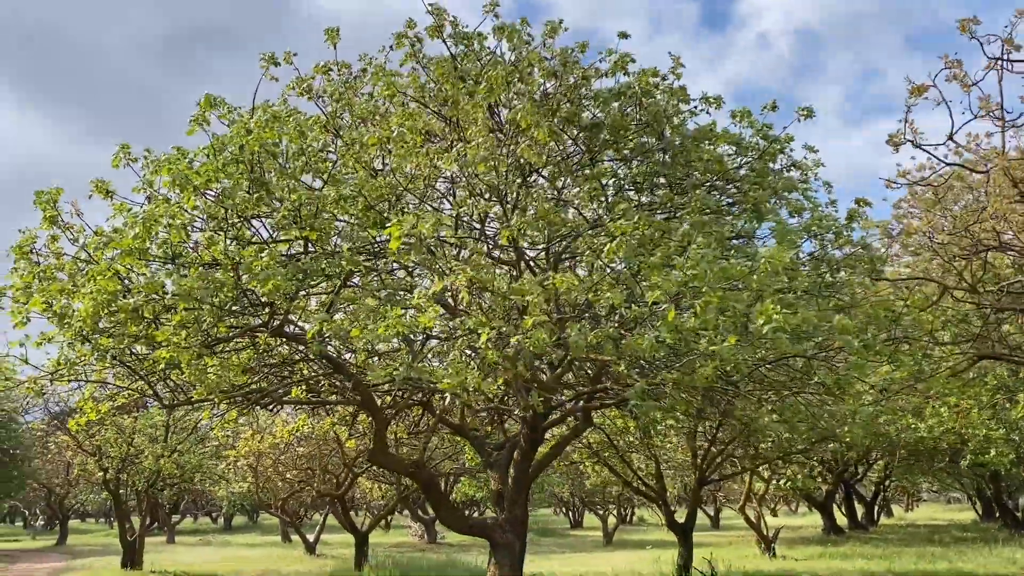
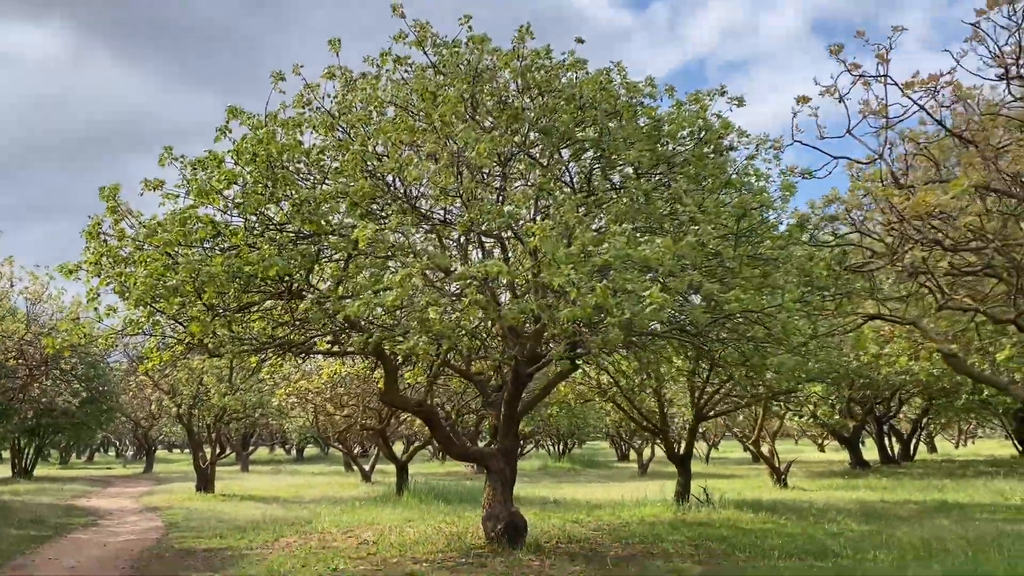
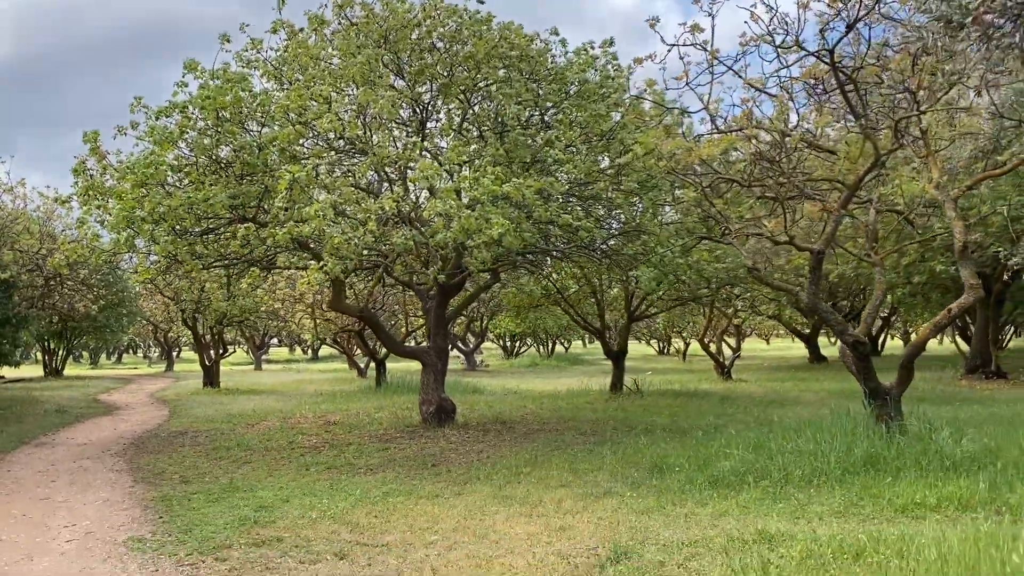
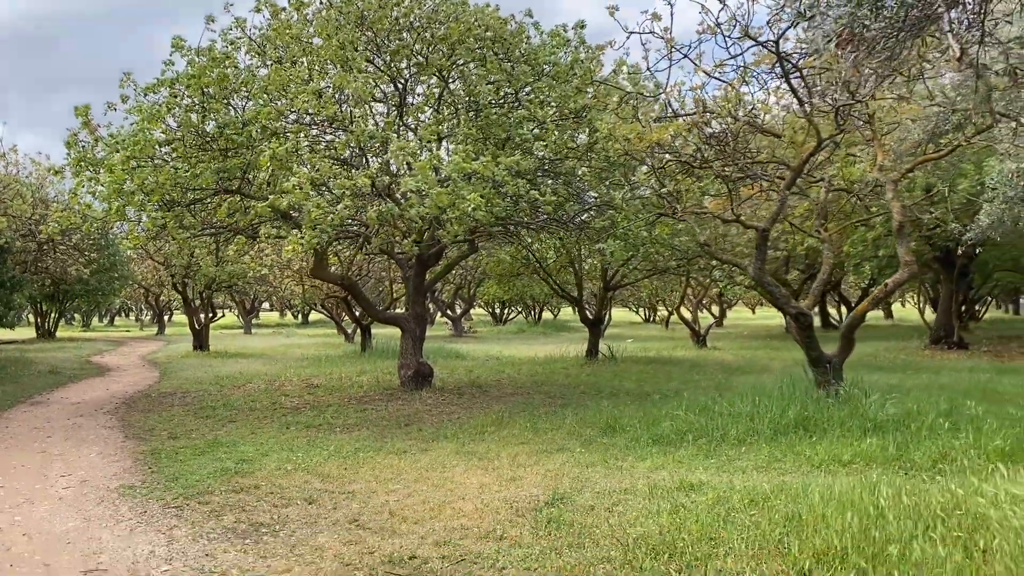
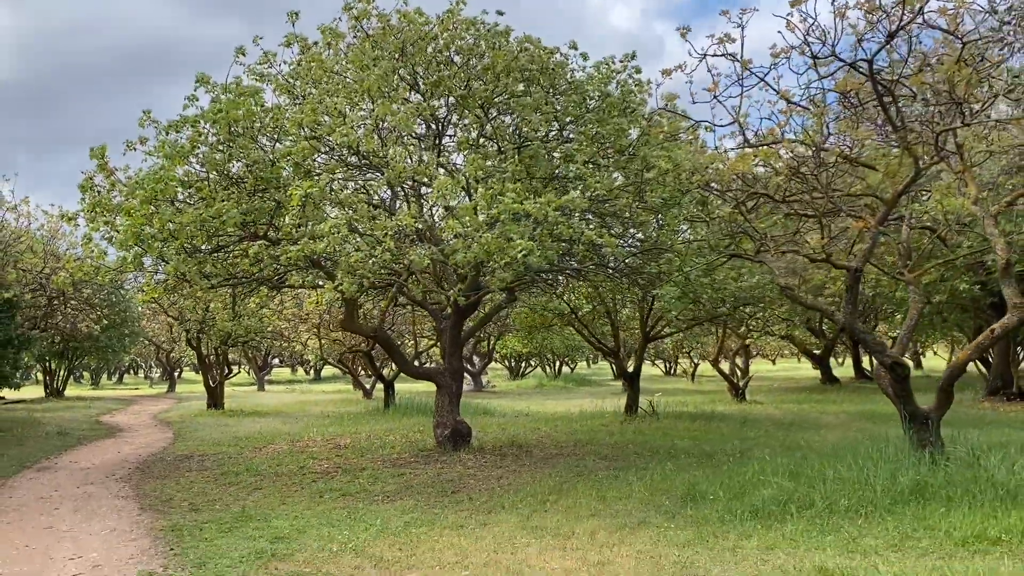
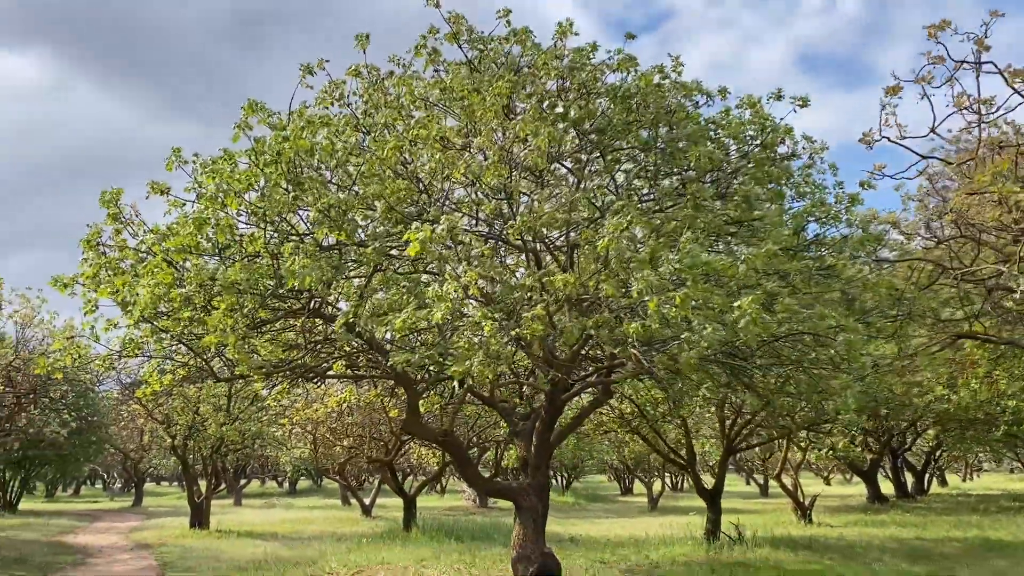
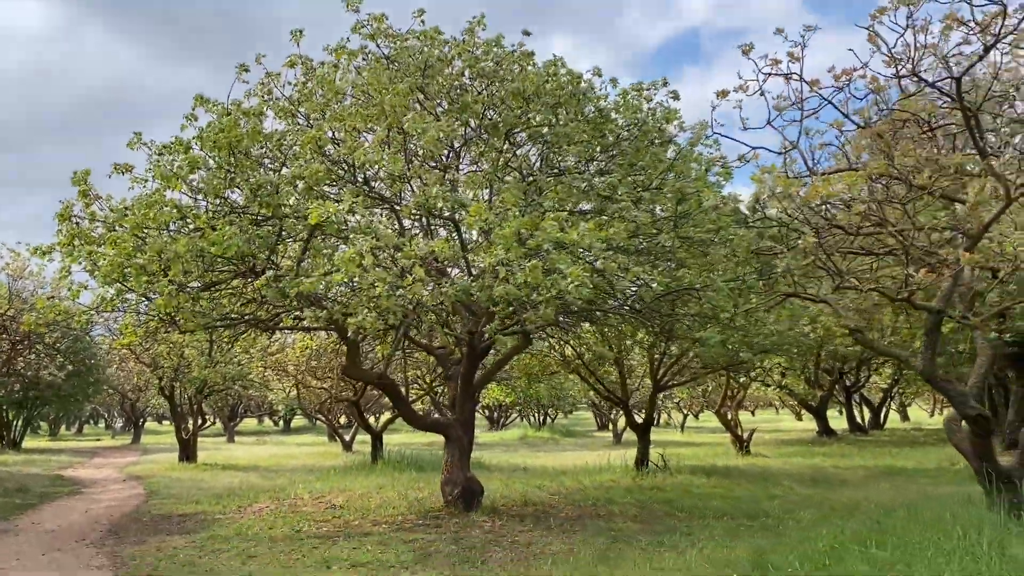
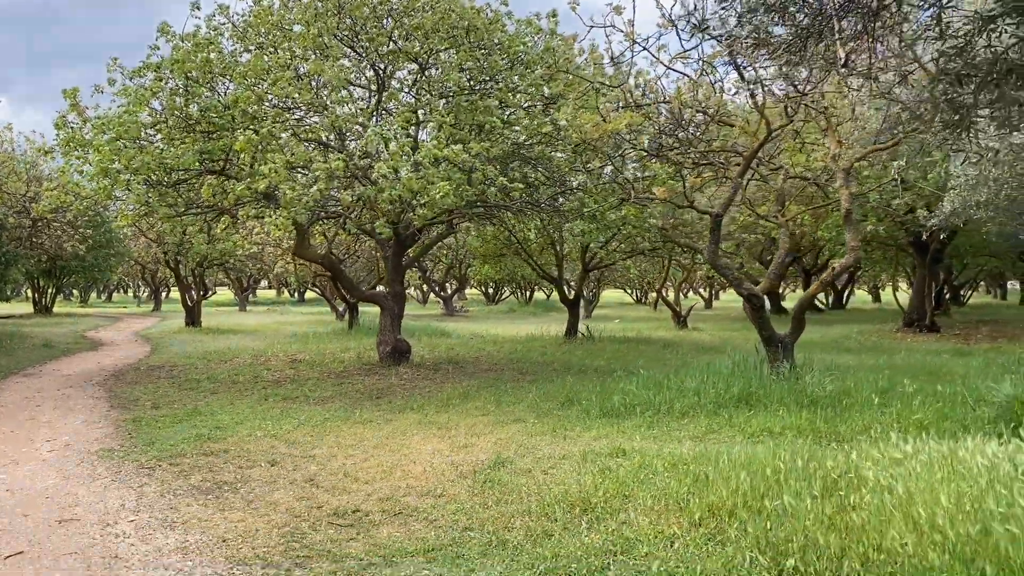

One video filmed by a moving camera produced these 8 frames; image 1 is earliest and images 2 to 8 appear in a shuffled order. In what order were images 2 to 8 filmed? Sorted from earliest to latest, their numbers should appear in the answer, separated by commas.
6, 2, 7, 5, 3, 4, 8
